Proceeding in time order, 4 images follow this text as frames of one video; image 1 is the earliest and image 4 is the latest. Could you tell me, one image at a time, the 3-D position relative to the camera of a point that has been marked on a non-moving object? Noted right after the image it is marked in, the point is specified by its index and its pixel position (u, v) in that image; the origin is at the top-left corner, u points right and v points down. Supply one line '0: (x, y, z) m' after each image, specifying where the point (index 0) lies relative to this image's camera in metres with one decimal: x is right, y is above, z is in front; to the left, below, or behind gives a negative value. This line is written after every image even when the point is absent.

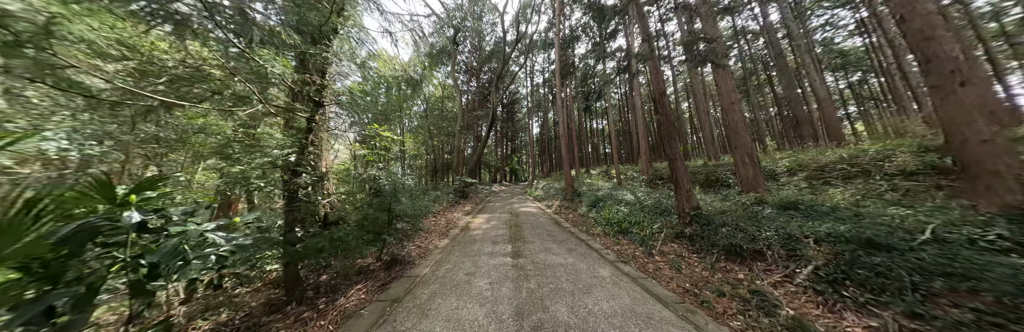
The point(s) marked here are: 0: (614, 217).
0: (+3.5, -1.8, +6.1) m
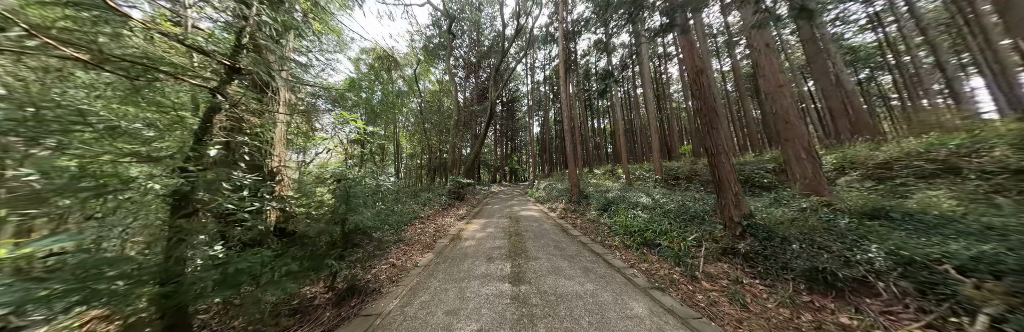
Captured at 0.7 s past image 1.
0: (+3.4, -1.7, +5.1) m
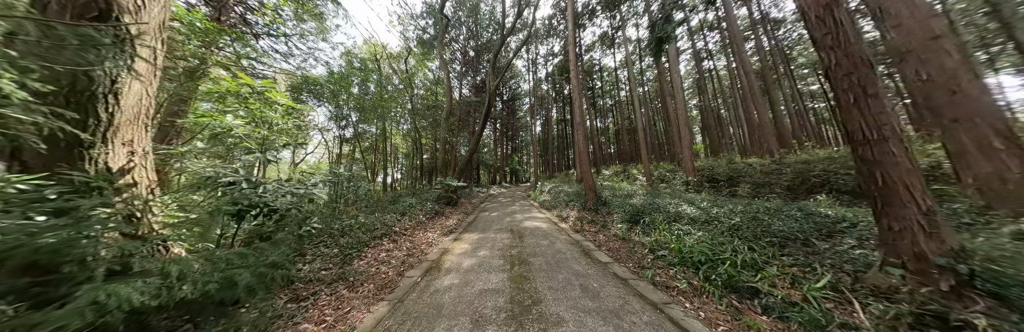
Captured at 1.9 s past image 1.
0: (+3.5, -1.6, +3.5) m
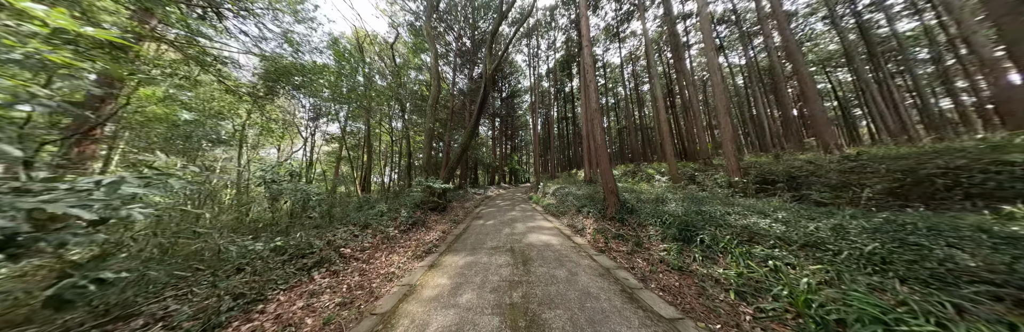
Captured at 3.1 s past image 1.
0: (+3.5, -1.5, +2.0) m
